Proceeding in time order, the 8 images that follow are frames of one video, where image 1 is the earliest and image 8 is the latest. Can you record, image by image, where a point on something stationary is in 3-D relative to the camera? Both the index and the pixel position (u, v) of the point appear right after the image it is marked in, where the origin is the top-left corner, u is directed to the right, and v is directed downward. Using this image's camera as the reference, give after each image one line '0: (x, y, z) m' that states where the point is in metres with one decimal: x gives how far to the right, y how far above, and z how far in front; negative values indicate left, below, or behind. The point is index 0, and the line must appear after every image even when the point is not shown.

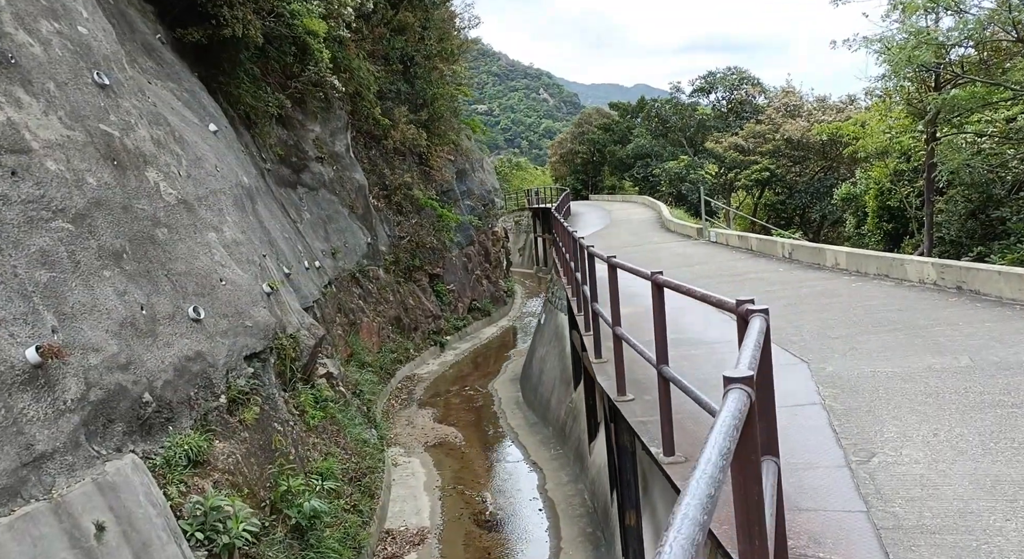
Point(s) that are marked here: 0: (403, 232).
0: (-1.9, +0.8, +13.9) m
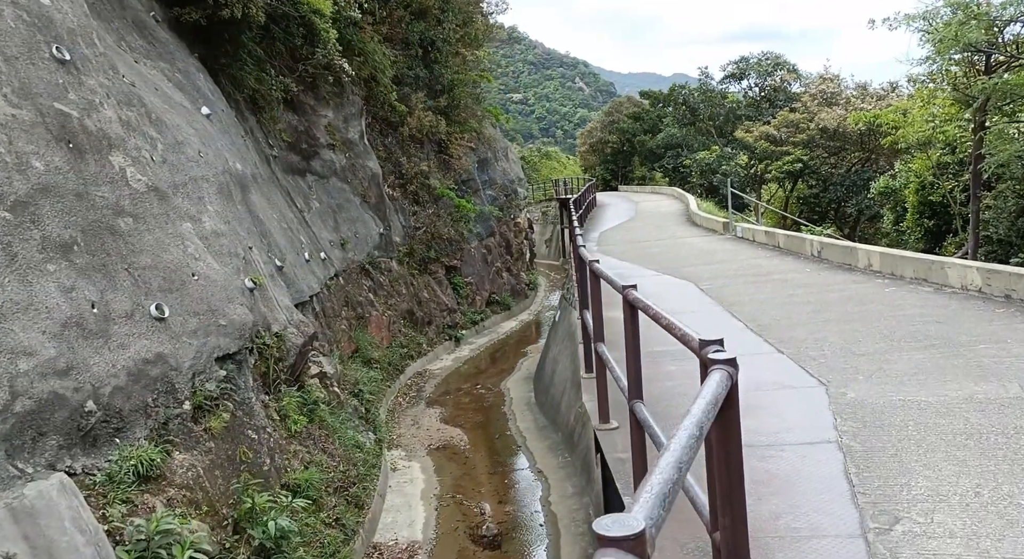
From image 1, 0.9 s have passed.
0: (-1.6, +1.0, +13.5) m
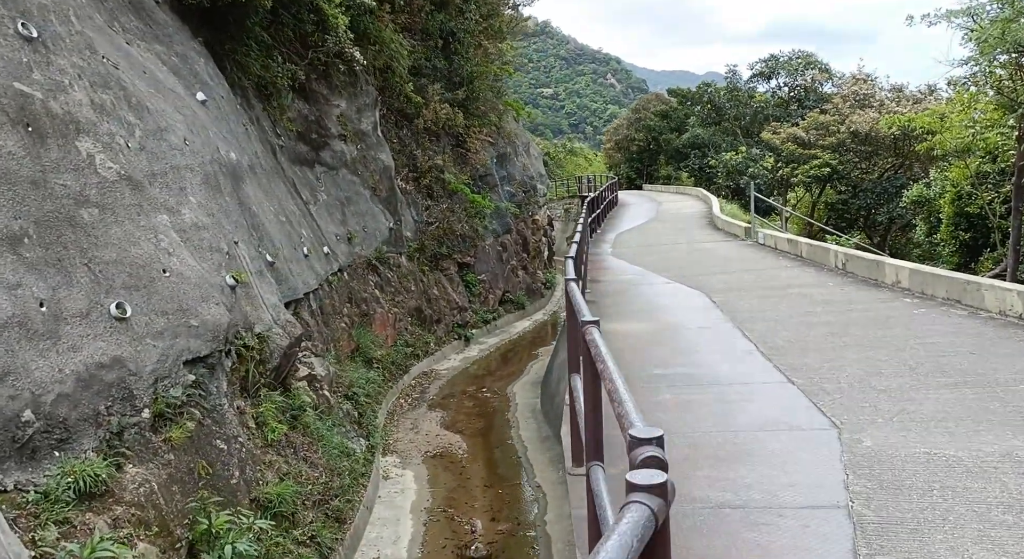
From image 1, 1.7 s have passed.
0: (-1.3, +1.0, +13.2) m
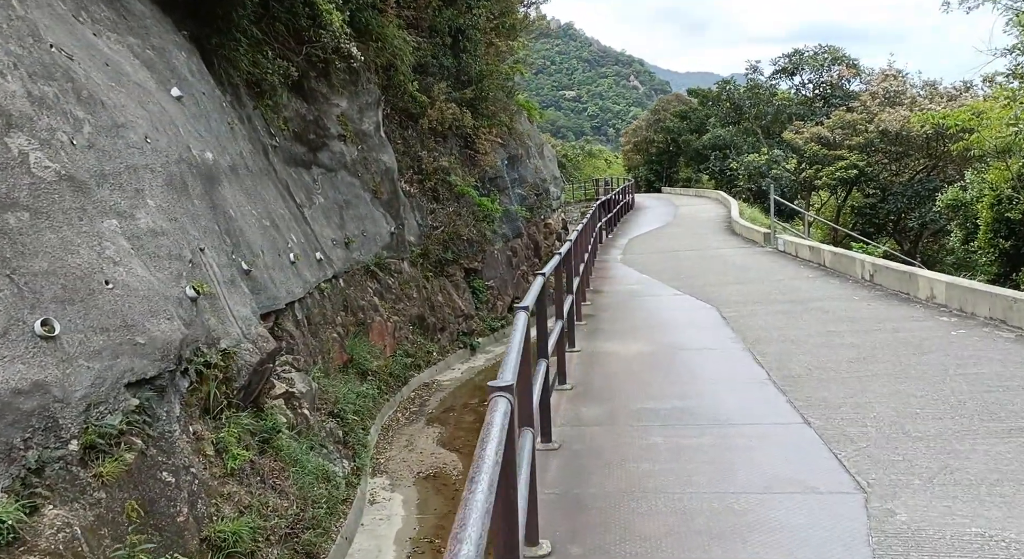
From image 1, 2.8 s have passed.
0: (-1.2, +0.9, +12.7) m
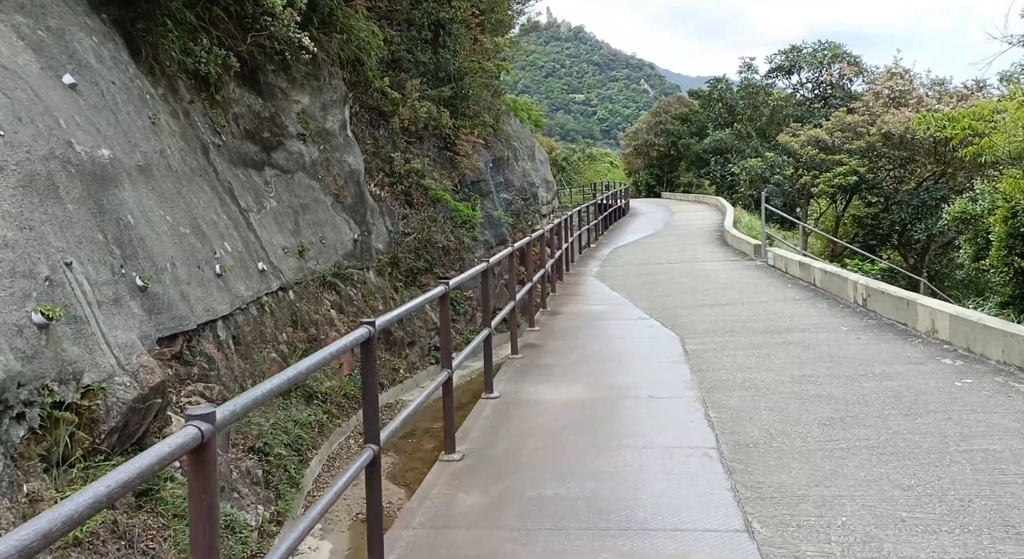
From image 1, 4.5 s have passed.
0: (-1.5, +0.8, +11.9) m
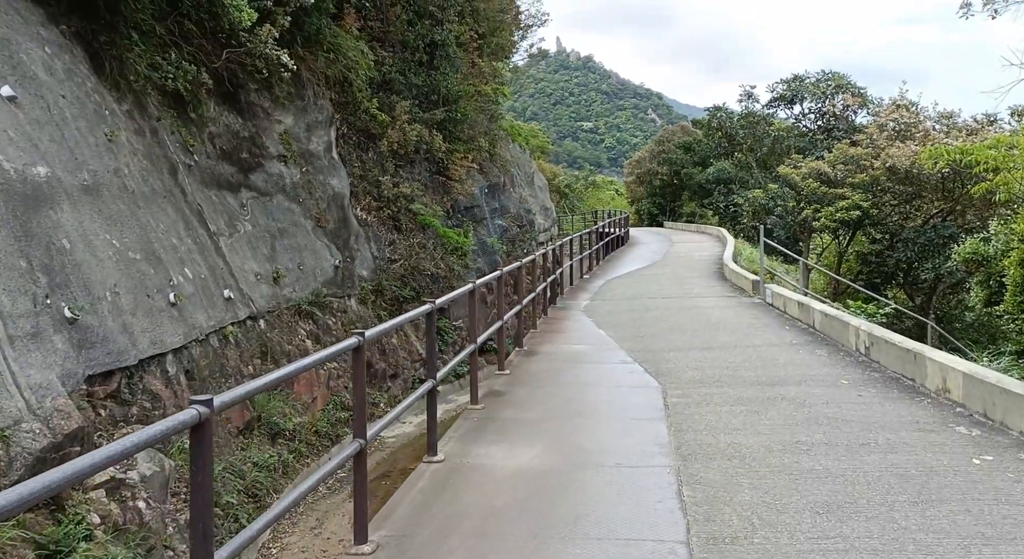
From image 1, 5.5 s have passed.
0: (-1.6, +0.4, +11.5) m
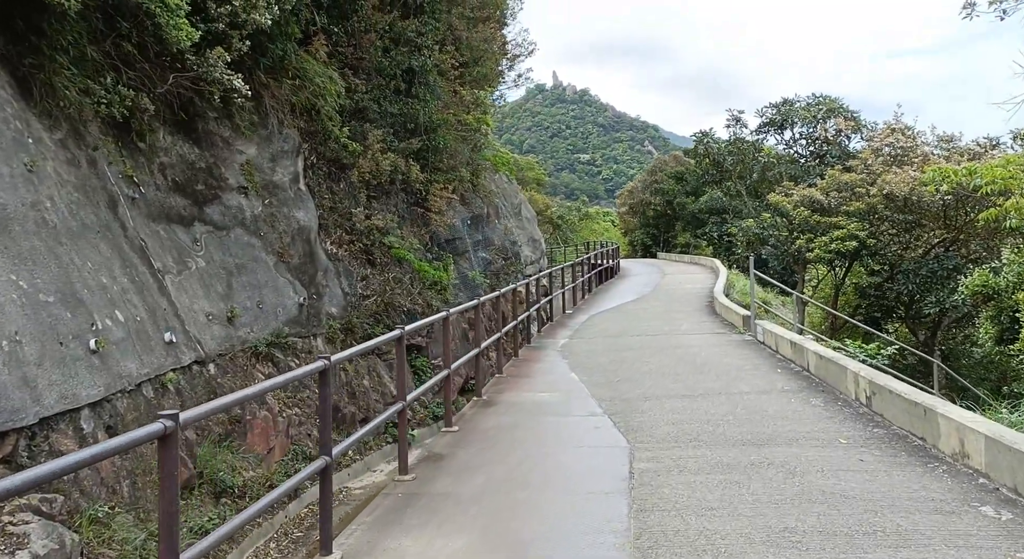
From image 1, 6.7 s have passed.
0: (-1.9, -0.1, +10.8) m
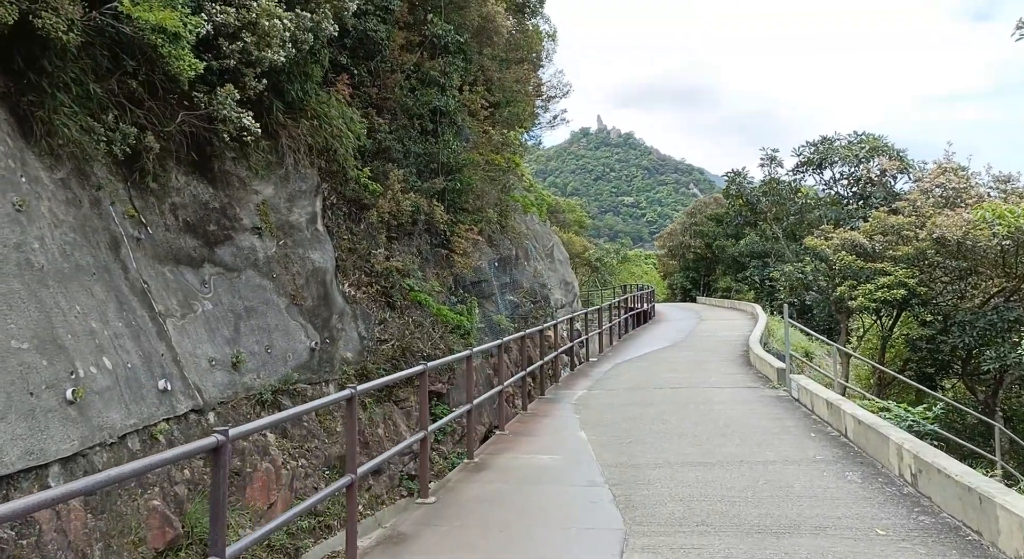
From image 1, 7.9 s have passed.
0: (-1.6, -0.7, +10.5) m
